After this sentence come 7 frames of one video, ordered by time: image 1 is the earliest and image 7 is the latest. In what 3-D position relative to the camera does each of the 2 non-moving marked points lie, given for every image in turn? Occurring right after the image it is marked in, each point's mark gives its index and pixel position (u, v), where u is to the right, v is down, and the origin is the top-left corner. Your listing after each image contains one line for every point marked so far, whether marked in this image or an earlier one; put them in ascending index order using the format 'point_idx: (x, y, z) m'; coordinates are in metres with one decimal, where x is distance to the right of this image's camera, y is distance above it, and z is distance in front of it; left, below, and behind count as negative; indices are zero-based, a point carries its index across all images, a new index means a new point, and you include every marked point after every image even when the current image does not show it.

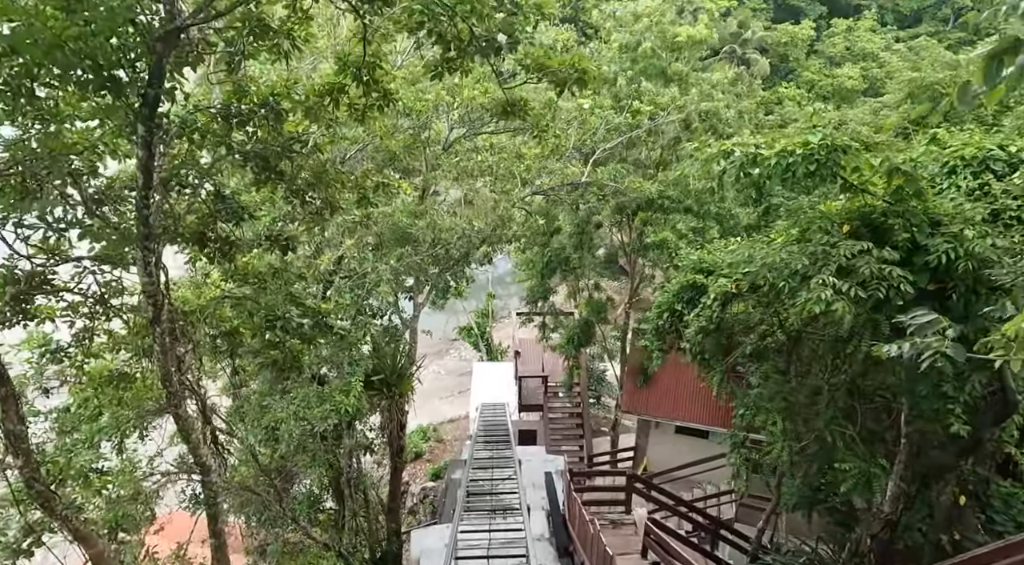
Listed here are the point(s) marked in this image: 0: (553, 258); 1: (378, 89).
0: (+0.7, +0.4, +12.9) m
1: (-0.8, +1.1, +4.5) m
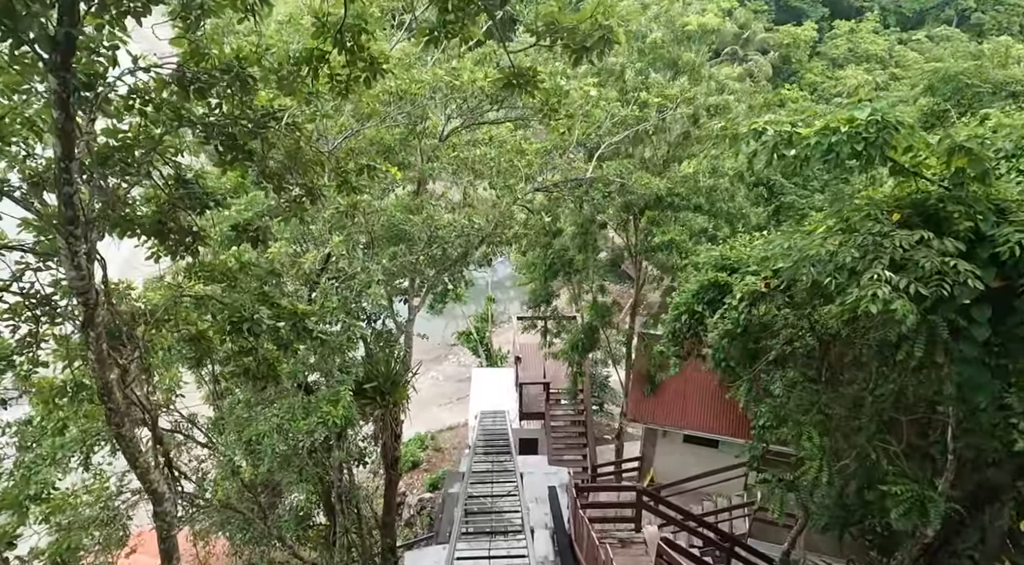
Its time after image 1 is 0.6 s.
0: (+0.7, +0.3, +12.3) m
1: (-0.7, +1.1, +3.9) m
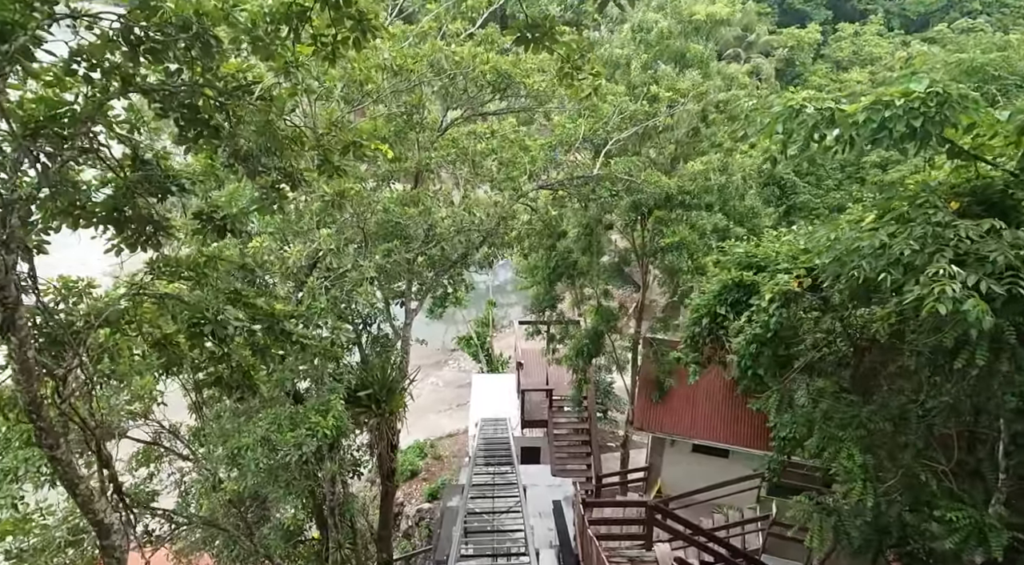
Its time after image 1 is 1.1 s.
0: (+0.7, +0.3, +11.8) m
1: (-0.7, +1.1, +3.4) m
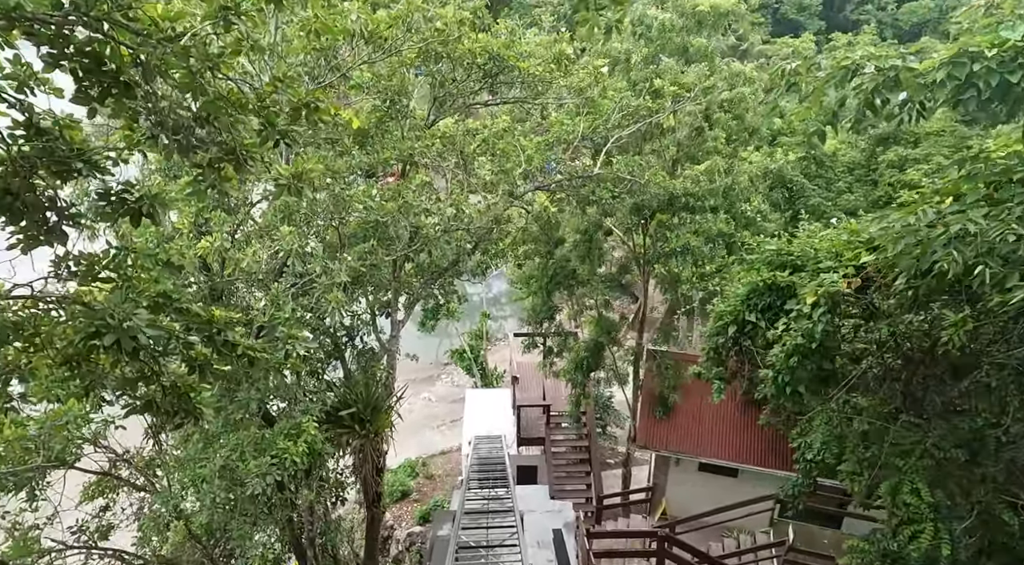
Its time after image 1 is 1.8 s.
0: (+0.6, +0.2, +11.1) m
1: (-0.7, +1.1, +2.7) m
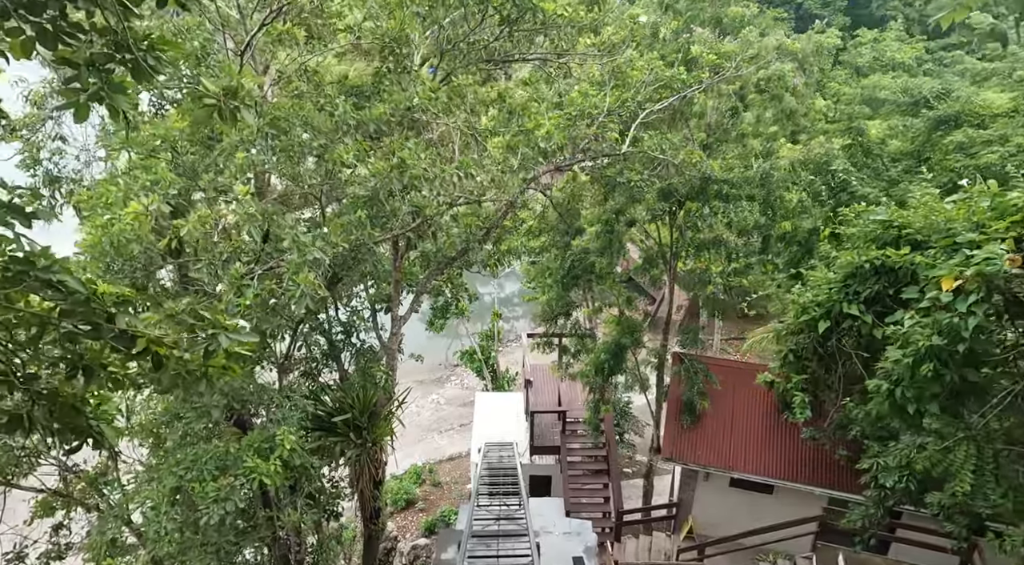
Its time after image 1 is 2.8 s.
0: (+0.8, +0.2, +10.1) m
1: (-0.7, +1.2, +1.7) m
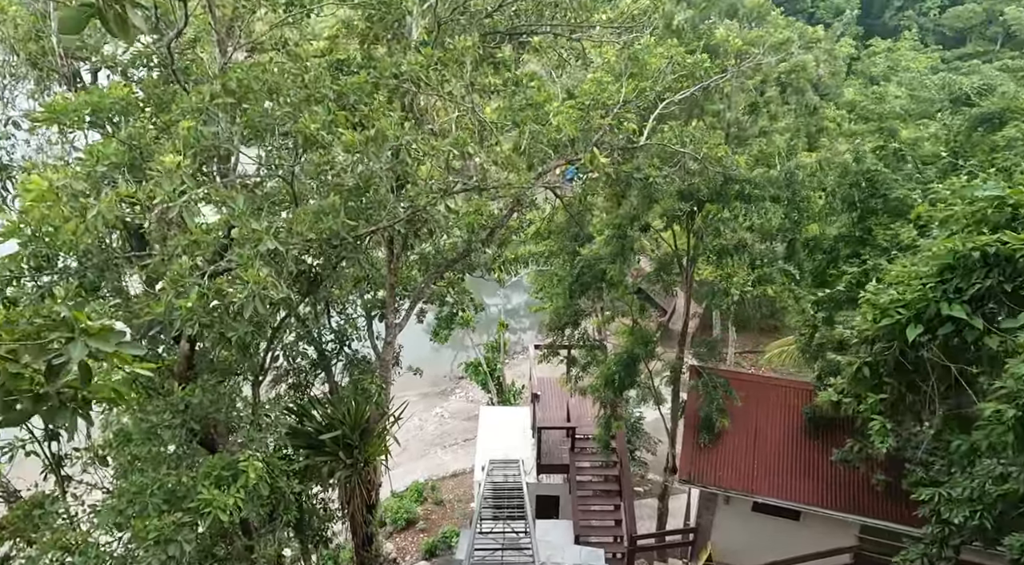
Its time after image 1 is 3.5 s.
0: (+0.9, +0.2, +9.3) m
1: (-0.7, +1.3, +1.0) m
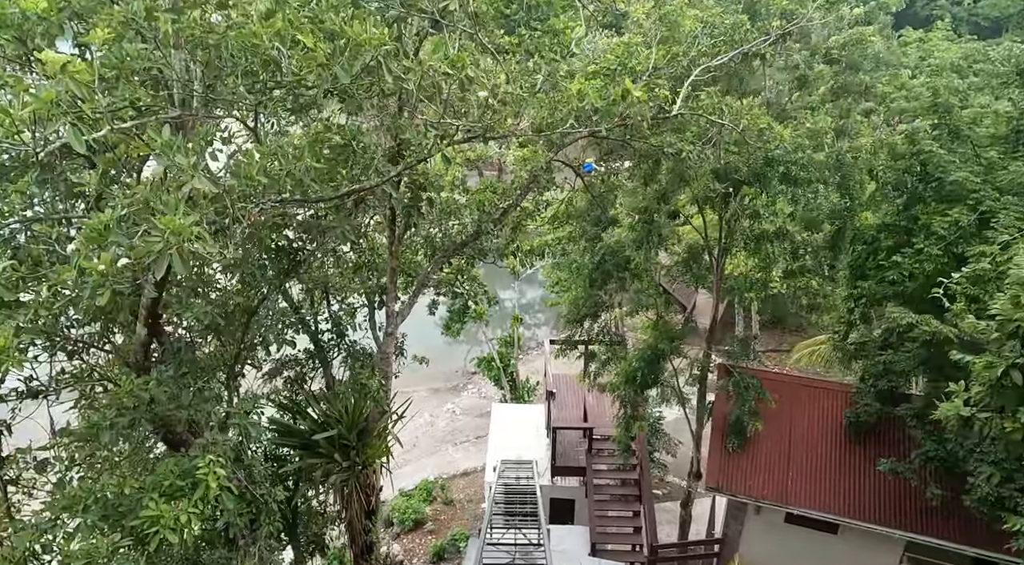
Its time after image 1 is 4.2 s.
0: (+1.1, +0.3, +8.6) m
1: (-0.6, +1.4, +0.3) m
